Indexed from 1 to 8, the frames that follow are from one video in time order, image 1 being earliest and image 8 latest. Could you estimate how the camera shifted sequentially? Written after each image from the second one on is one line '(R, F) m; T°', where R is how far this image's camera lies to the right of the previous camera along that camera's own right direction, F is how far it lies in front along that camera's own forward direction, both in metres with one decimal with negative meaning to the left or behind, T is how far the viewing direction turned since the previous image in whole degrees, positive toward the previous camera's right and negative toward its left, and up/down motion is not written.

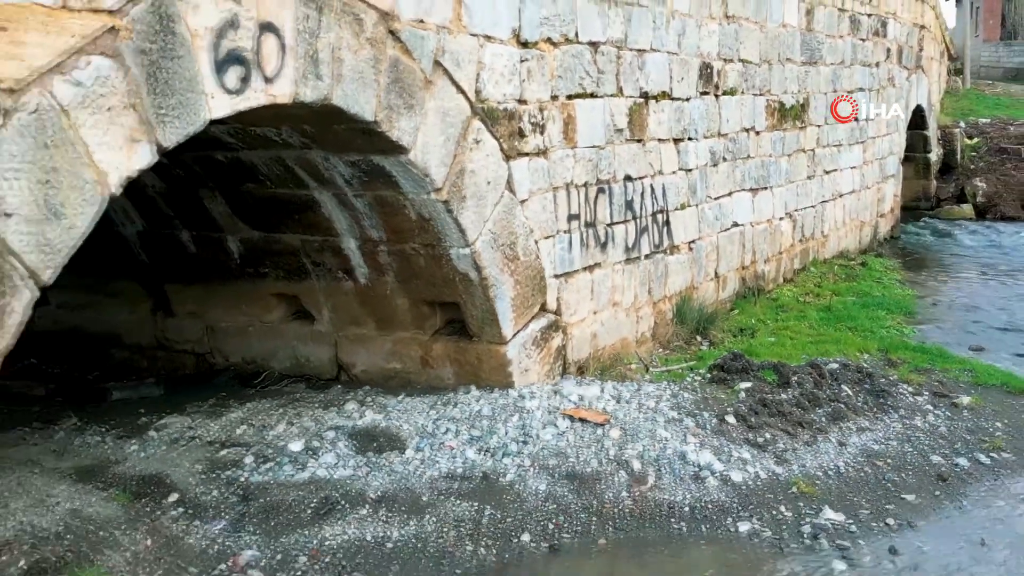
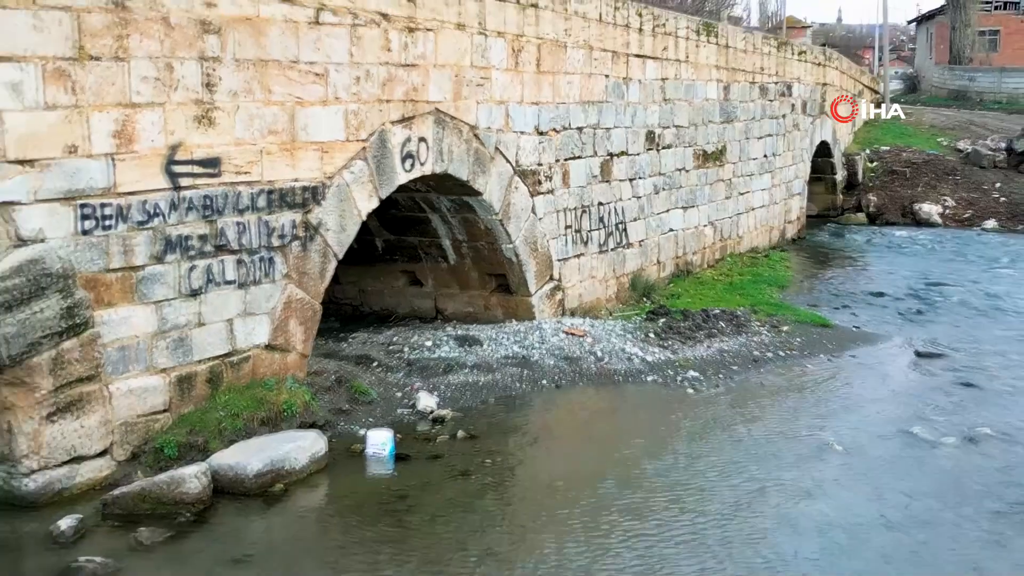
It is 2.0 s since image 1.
(-0.1, -3.5) m; 0°
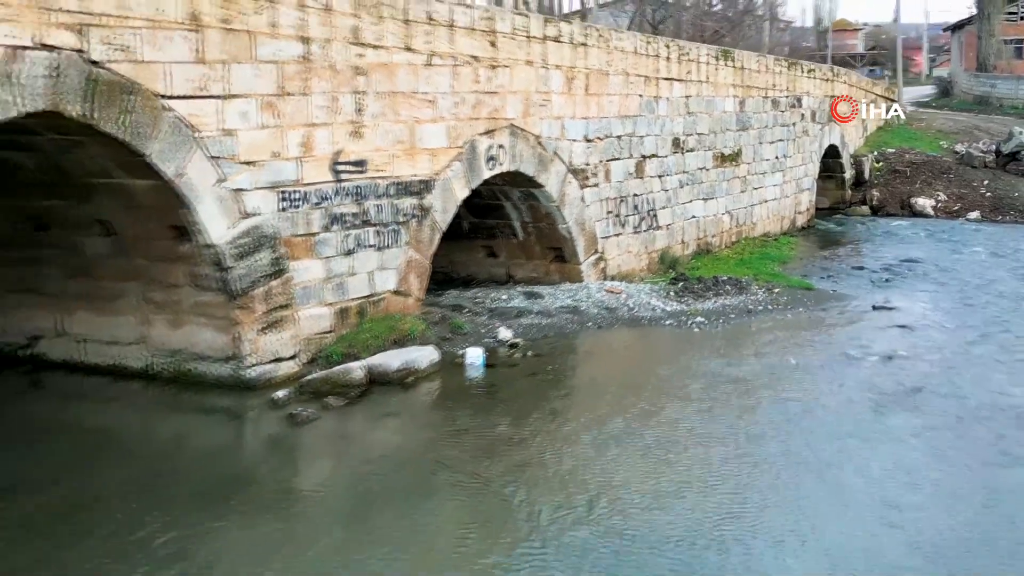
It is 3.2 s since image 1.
(0.0, -2.4) m; -2°
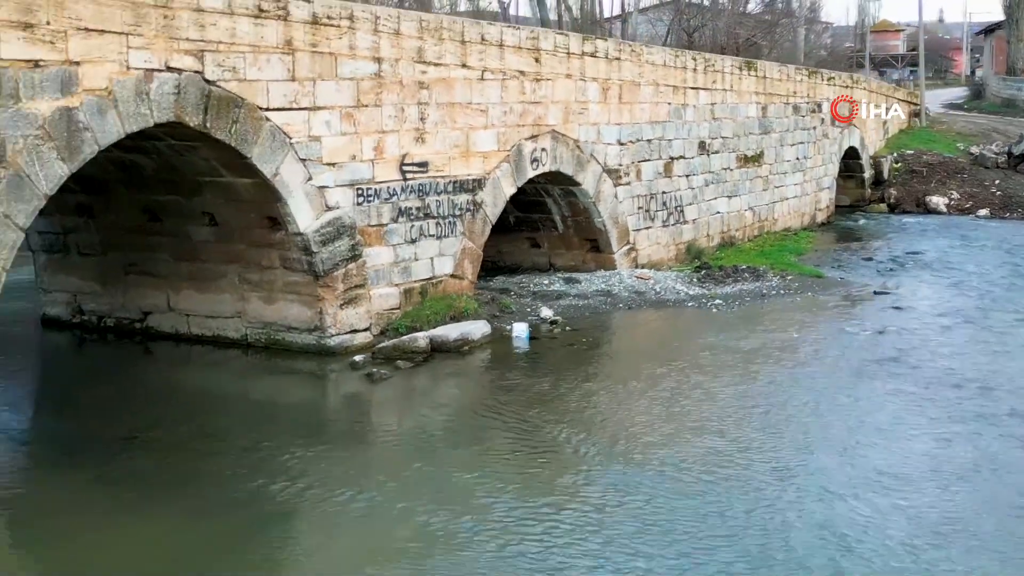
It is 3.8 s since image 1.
(0.0, -1.3) m; -2°
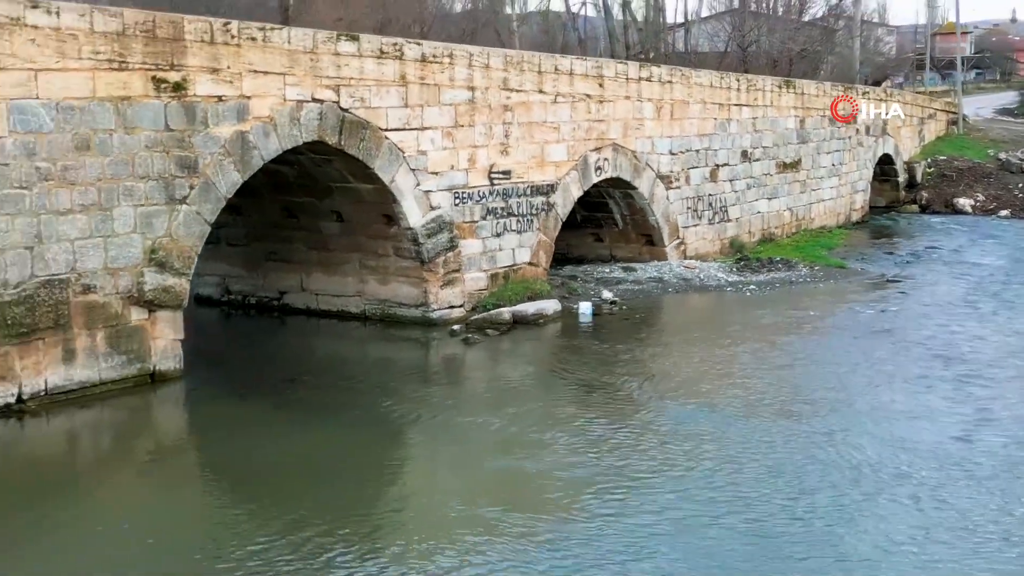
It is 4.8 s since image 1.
(0.0, -2.1) m; -3°
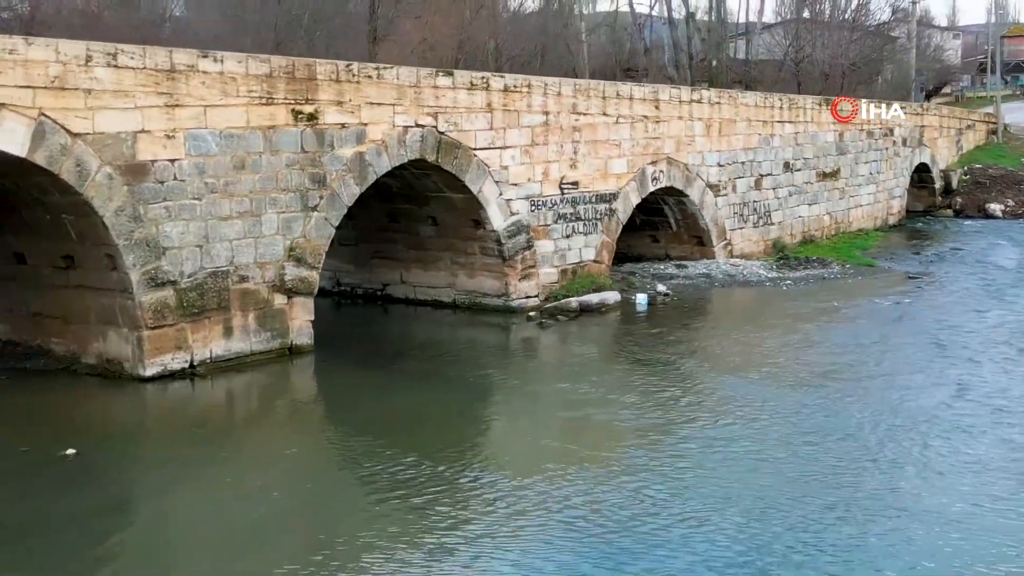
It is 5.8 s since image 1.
(0.0, -2.0) m; -3°
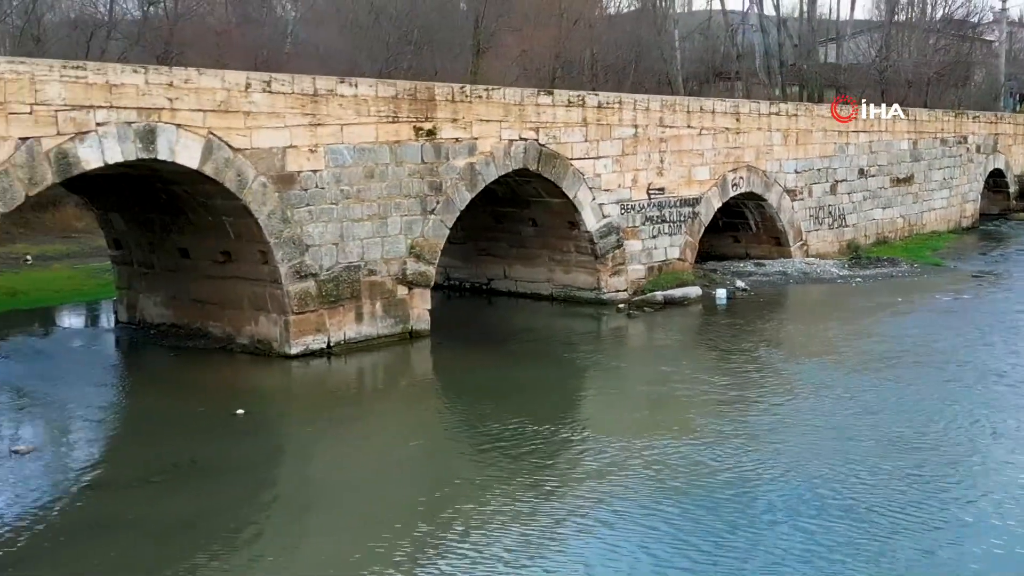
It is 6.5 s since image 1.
(0.0, -1.6) m; -4°
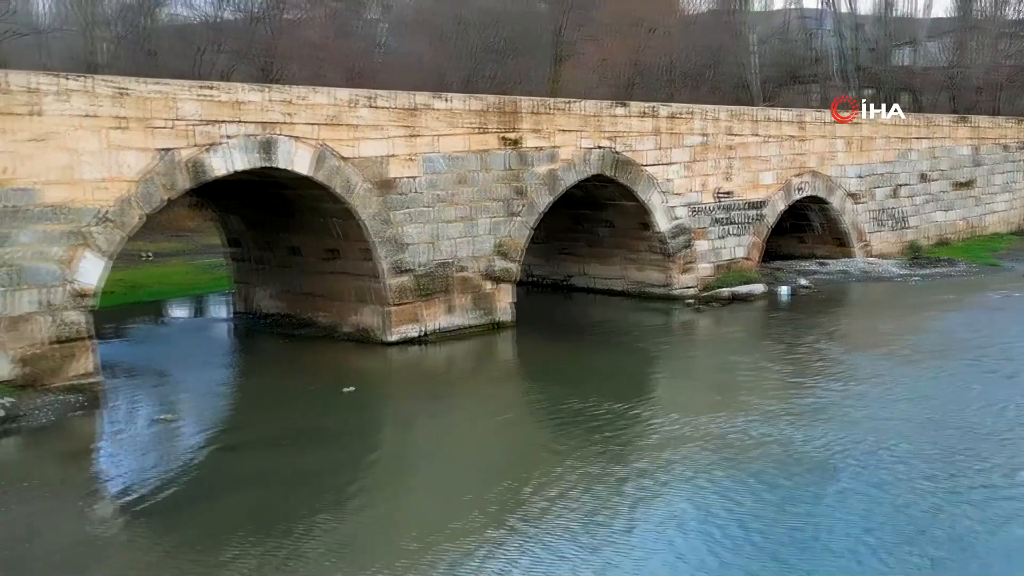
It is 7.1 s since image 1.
(0.0, -1.2) m; -3°
